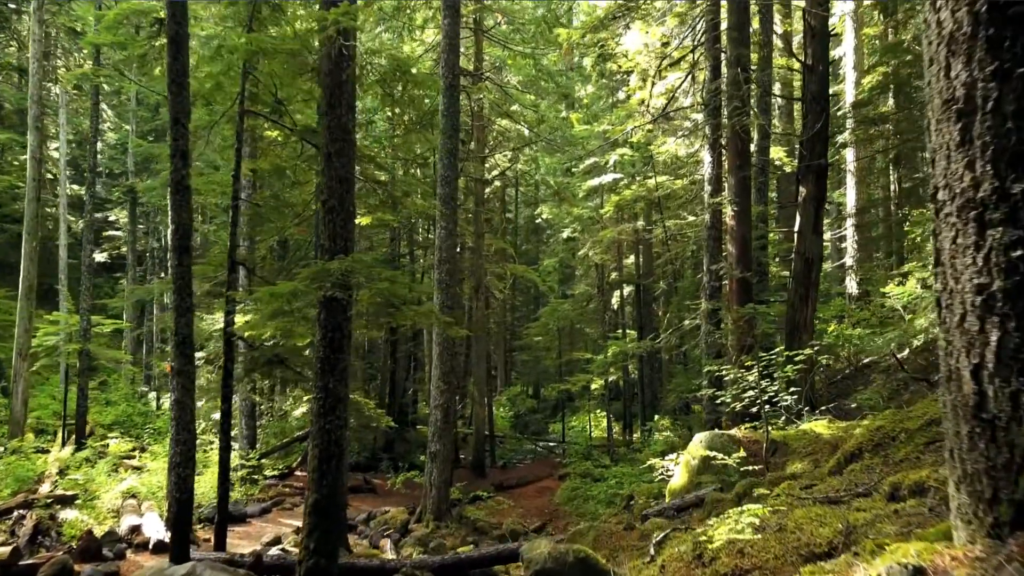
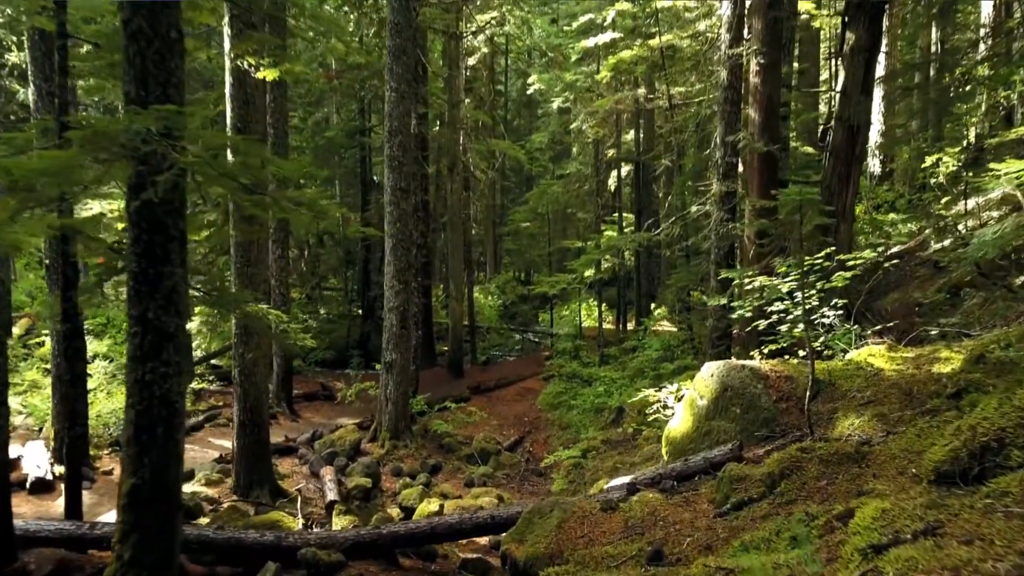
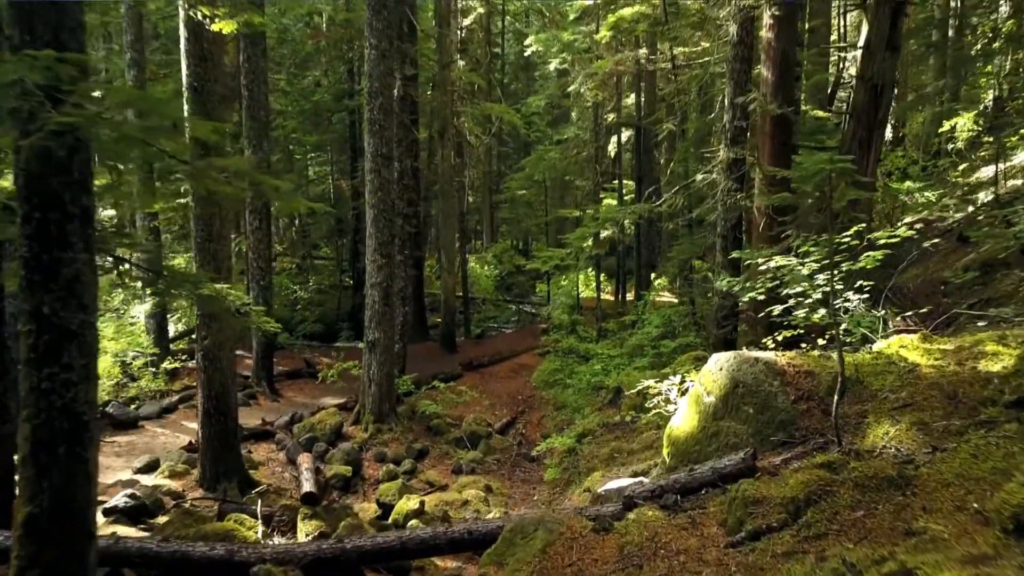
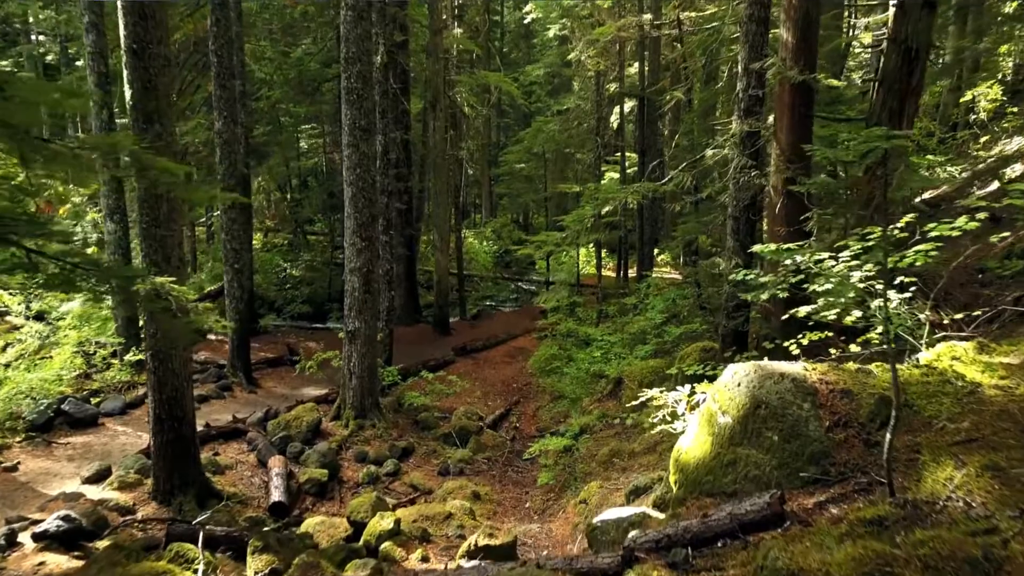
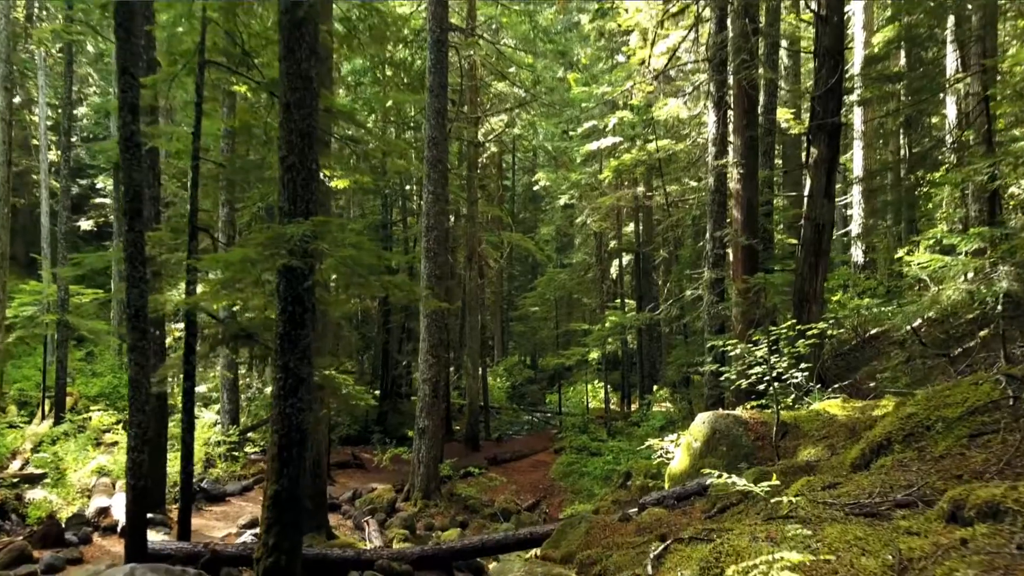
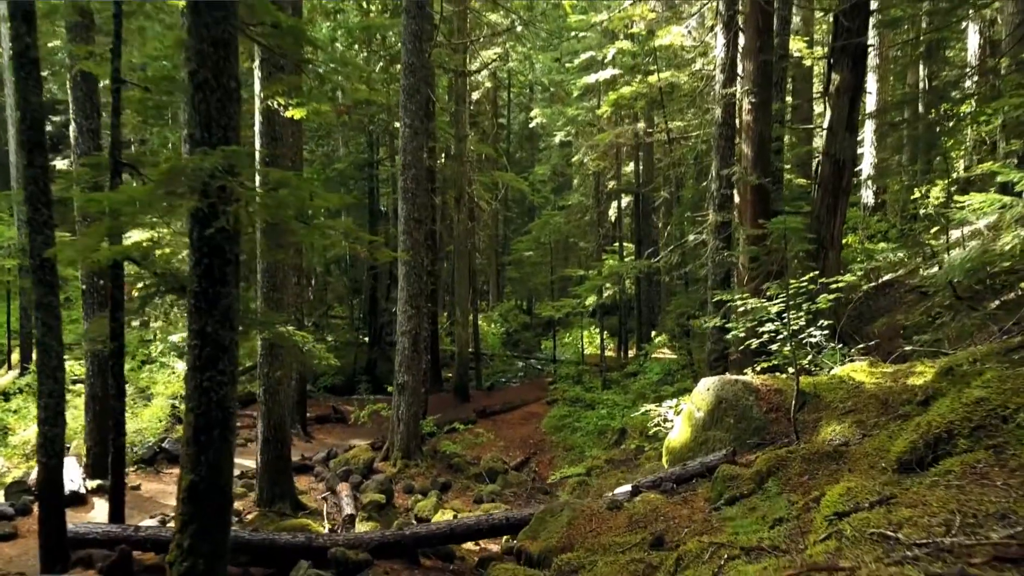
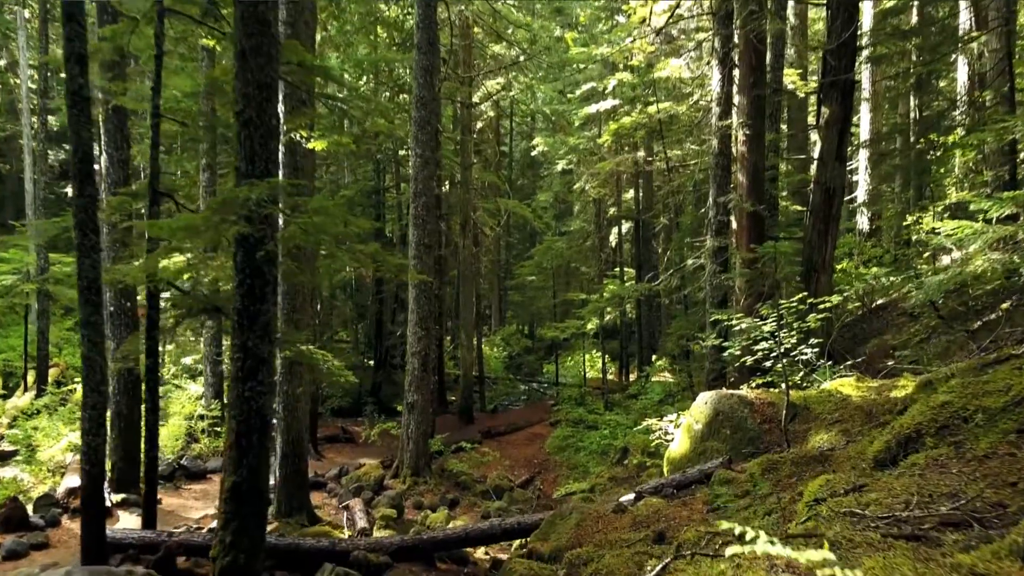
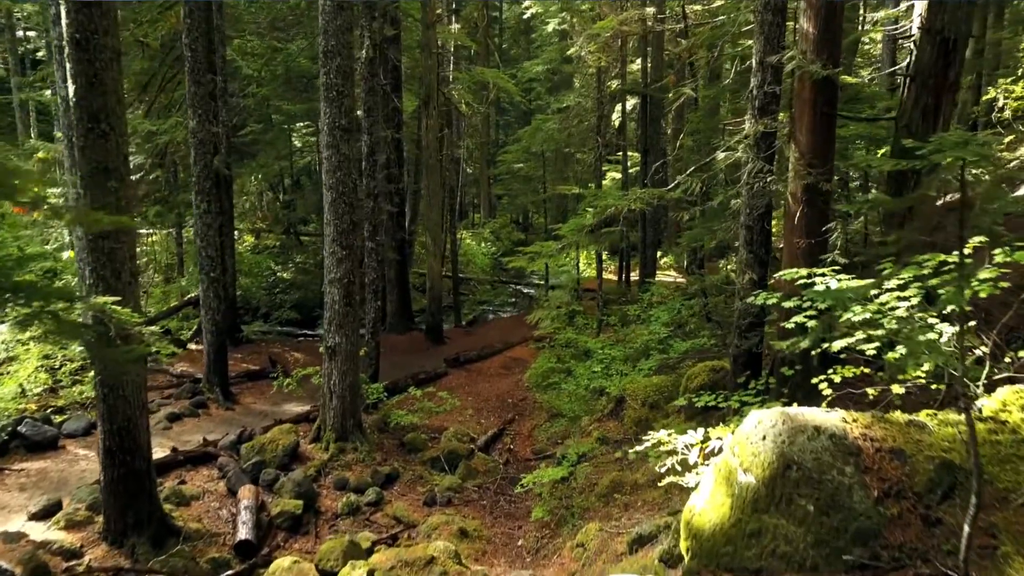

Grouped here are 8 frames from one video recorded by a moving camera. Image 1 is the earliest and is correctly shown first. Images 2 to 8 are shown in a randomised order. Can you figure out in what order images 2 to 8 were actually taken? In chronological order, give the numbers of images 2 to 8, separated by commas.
5, 7, 6, 2, 3, 4, 8
